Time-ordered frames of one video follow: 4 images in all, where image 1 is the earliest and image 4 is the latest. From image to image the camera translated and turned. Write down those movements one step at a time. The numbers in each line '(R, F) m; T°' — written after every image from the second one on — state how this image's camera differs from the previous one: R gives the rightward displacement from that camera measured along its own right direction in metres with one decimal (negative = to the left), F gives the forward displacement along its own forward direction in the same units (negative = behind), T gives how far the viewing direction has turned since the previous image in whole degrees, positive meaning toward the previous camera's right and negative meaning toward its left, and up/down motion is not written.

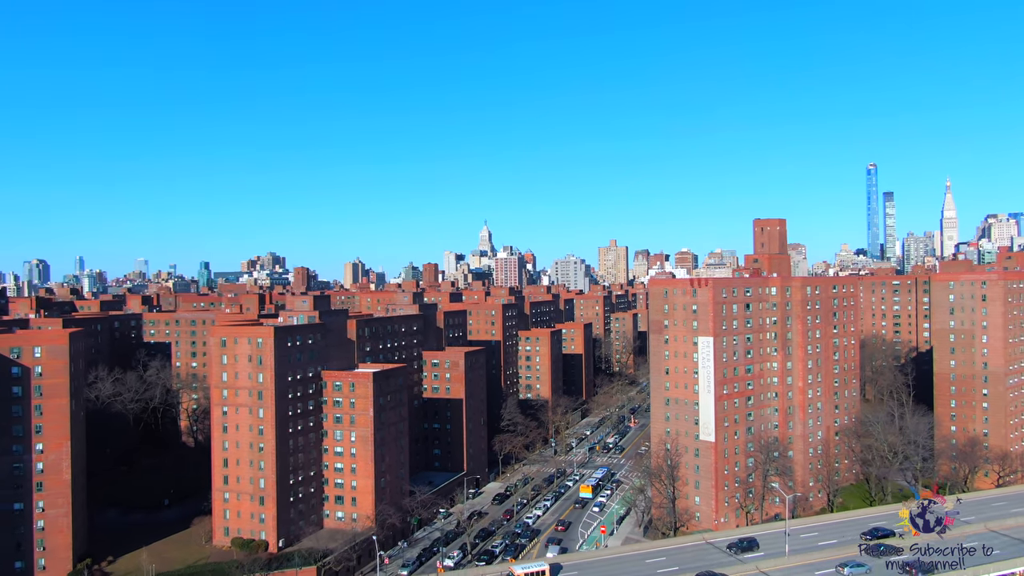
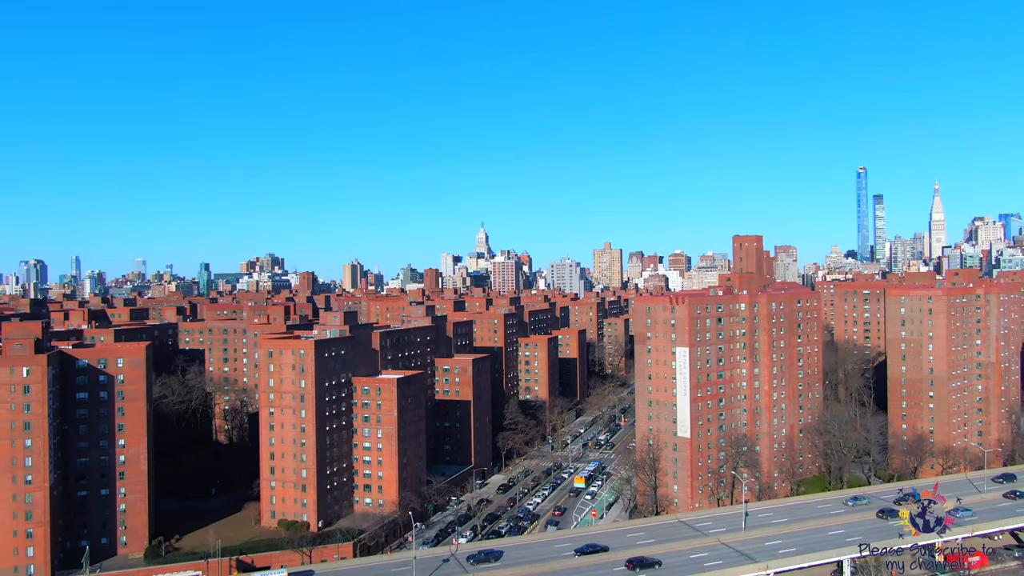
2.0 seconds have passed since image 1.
(-0.8, -10.3) m; 0°
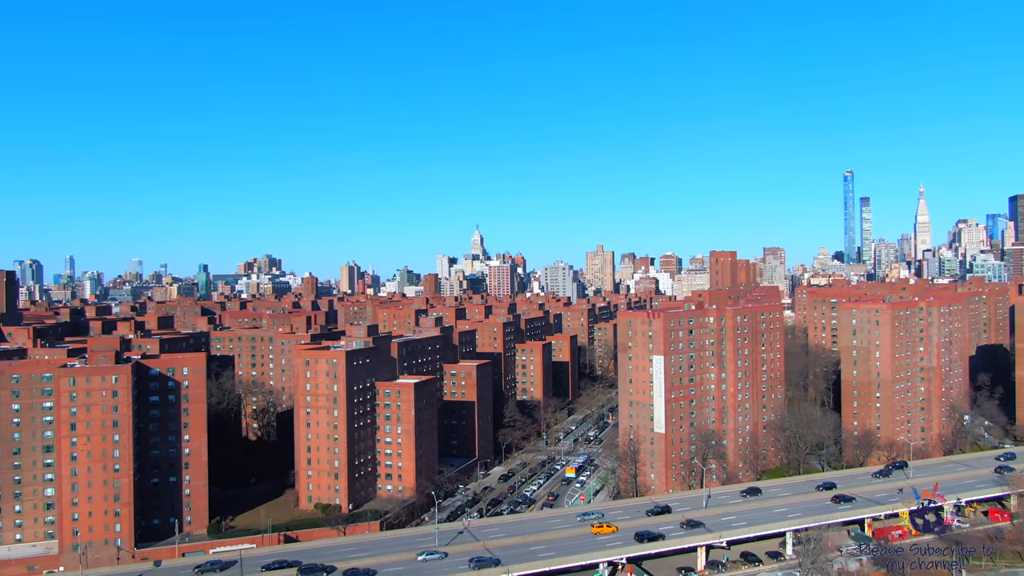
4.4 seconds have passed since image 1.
(-0.8, -12.3) m; 0°
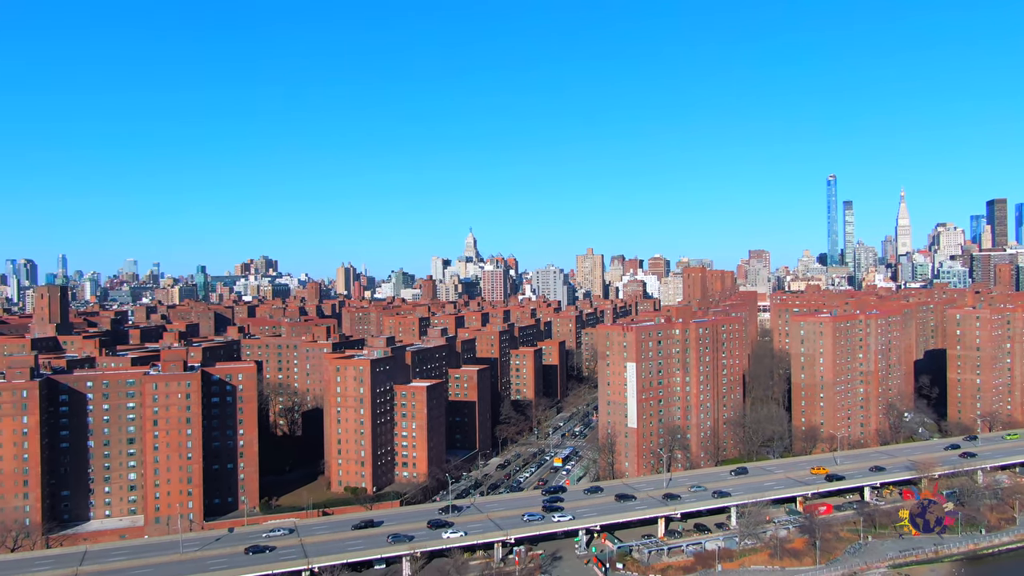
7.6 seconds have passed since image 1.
(-0.6, -16.3) m; +1°
